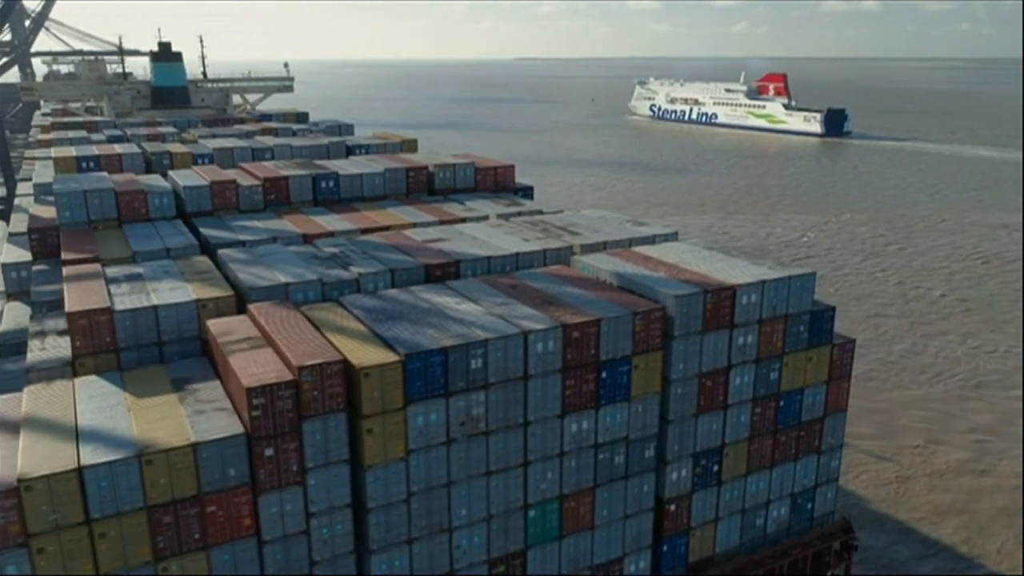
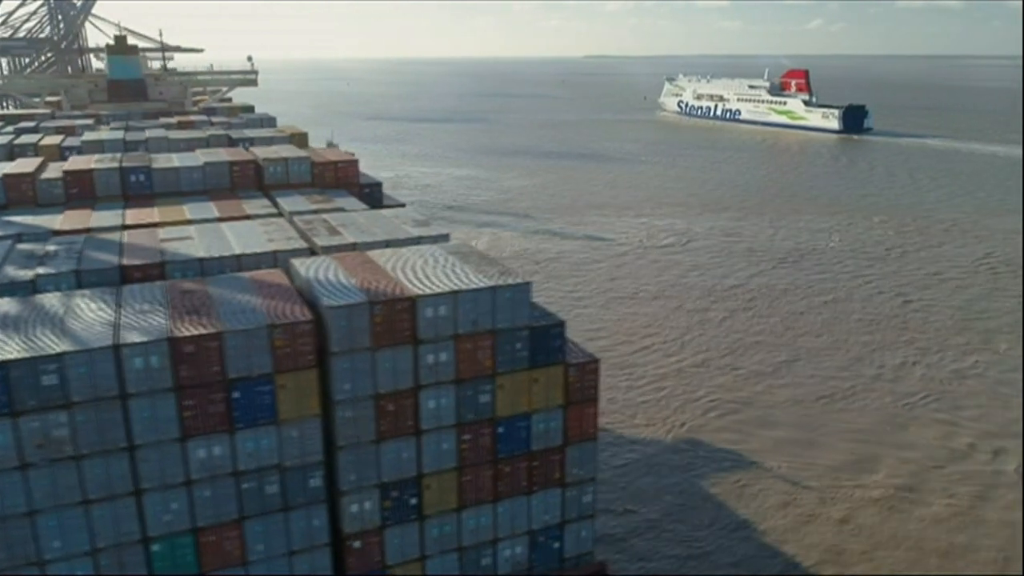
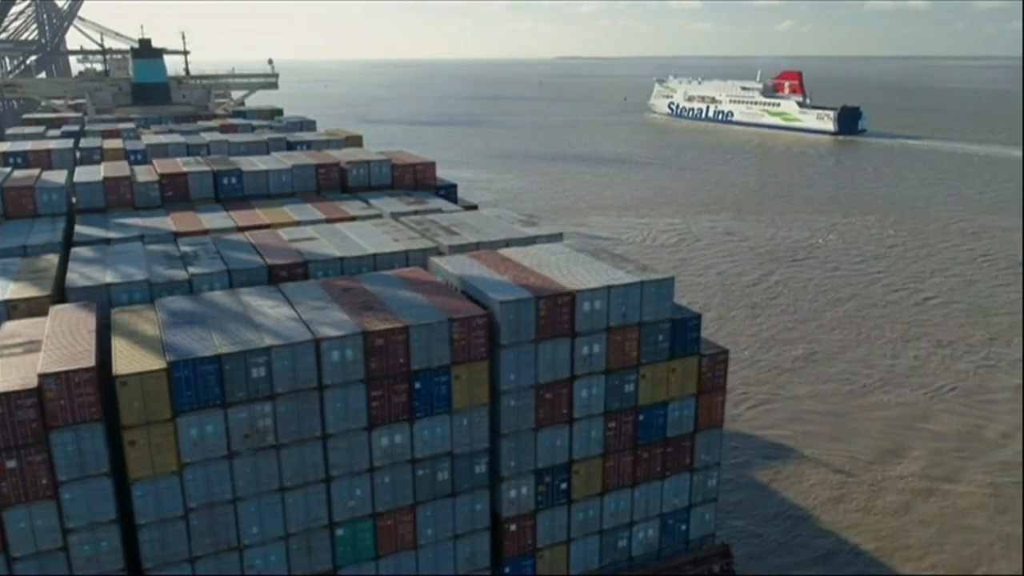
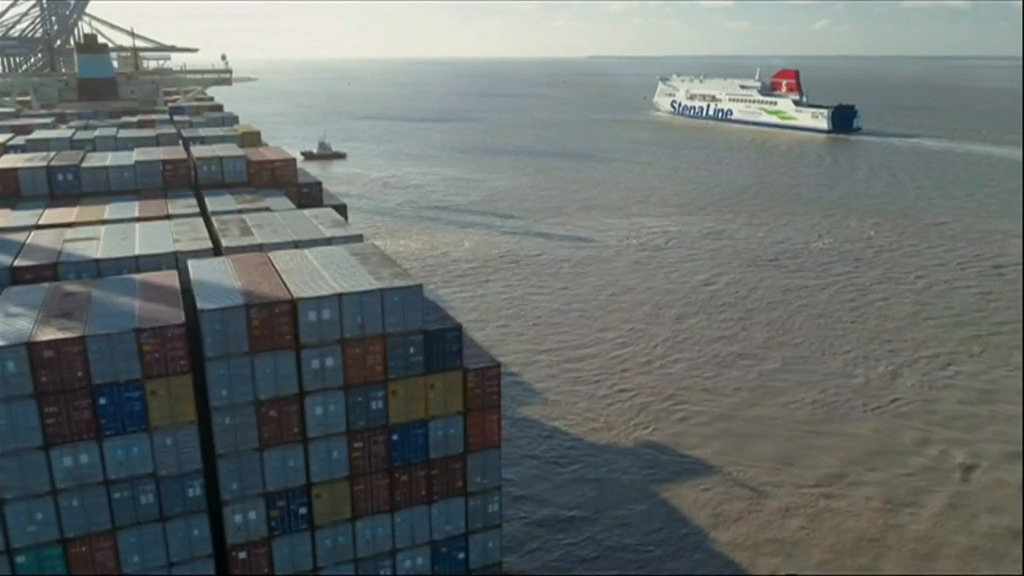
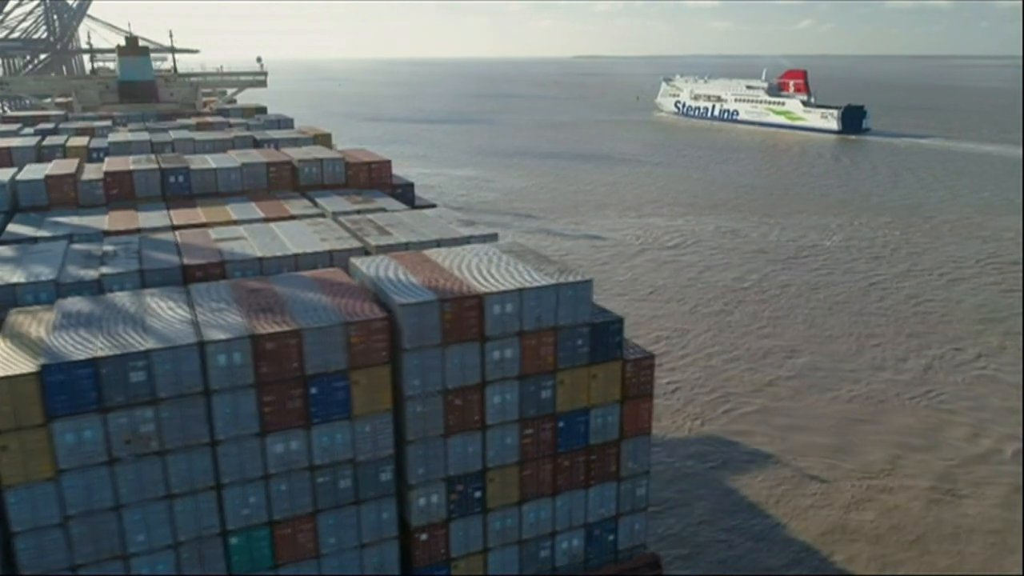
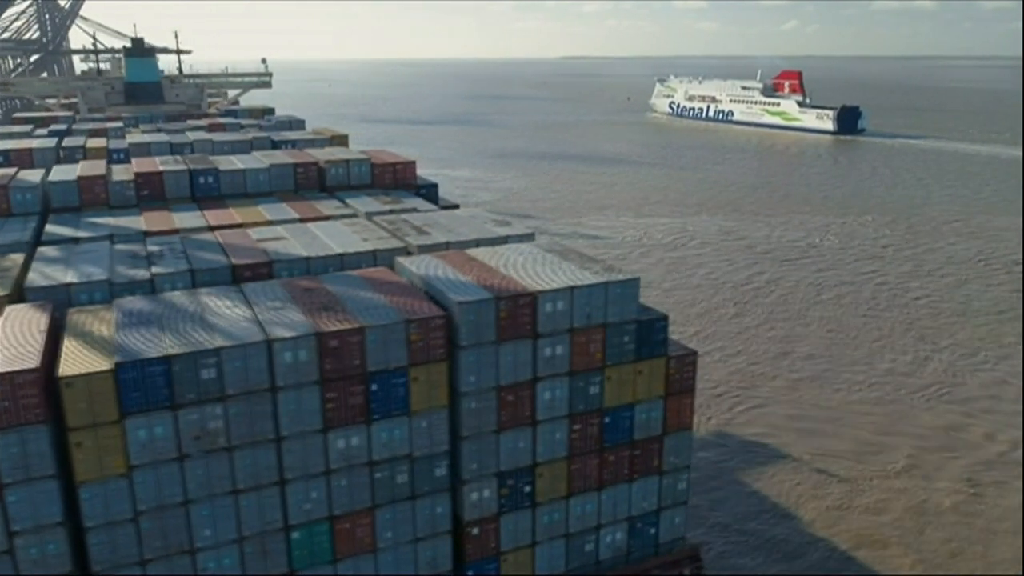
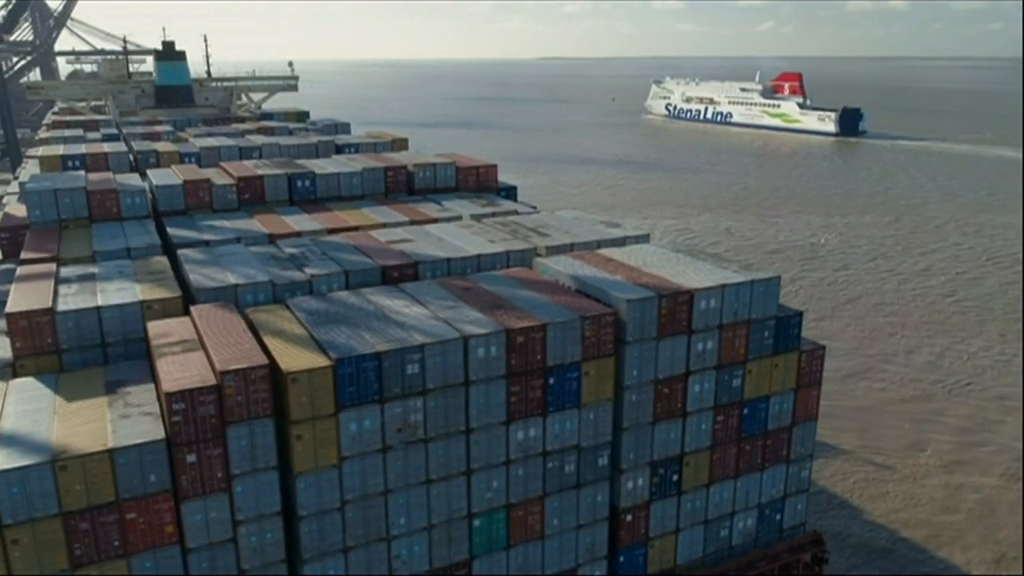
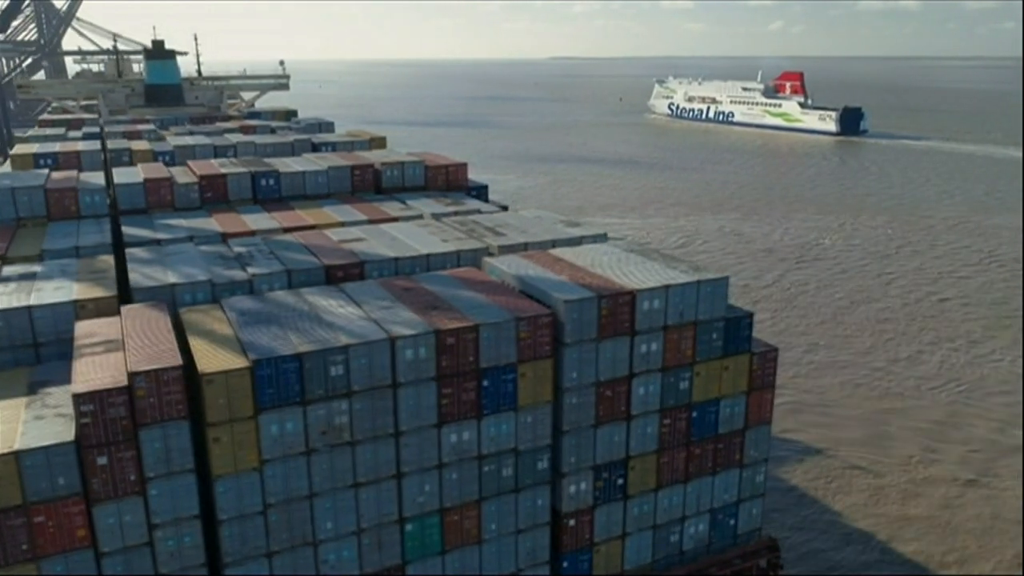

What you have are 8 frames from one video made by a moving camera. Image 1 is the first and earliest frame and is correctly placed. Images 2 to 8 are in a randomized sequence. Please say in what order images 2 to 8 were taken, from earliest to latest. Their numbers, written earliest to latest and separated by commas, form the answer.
7, 8, 3, 6, 5, 2, 4
